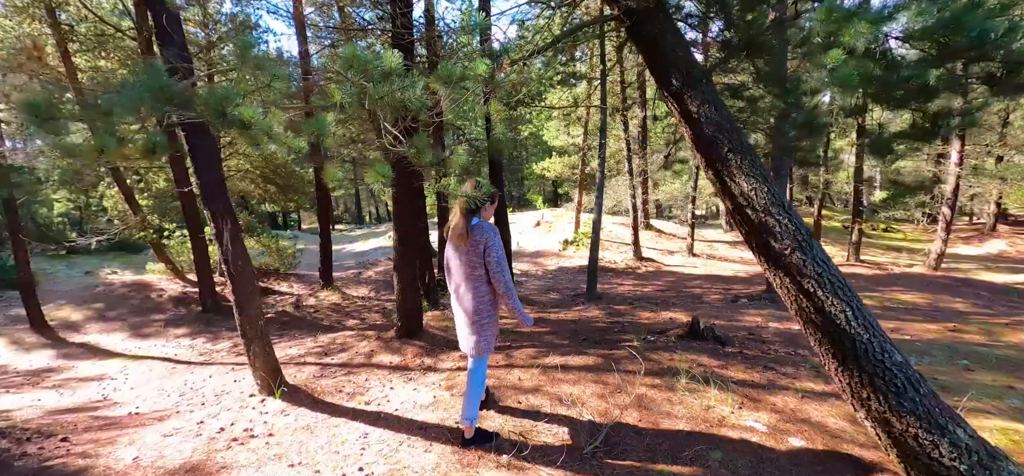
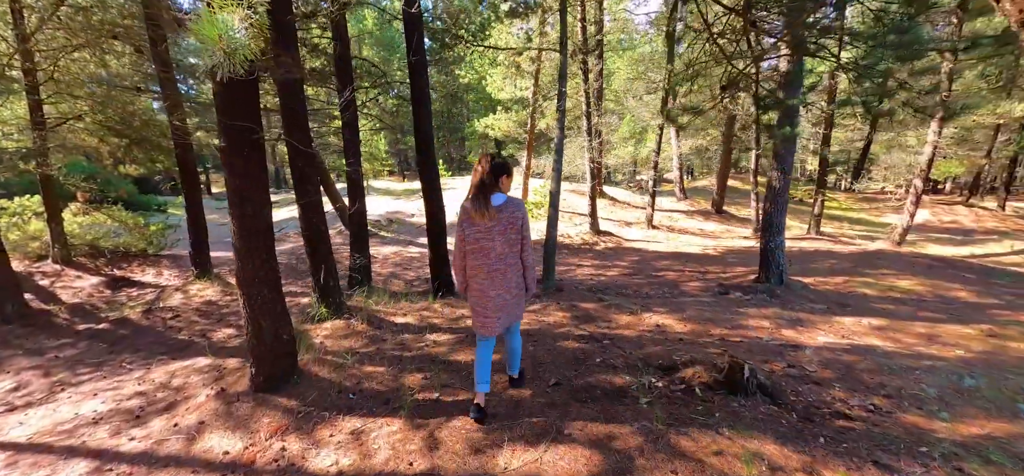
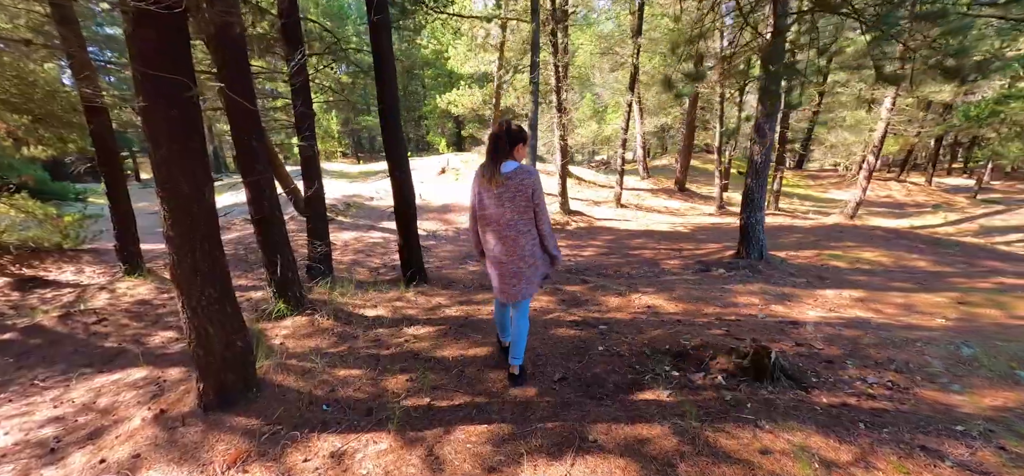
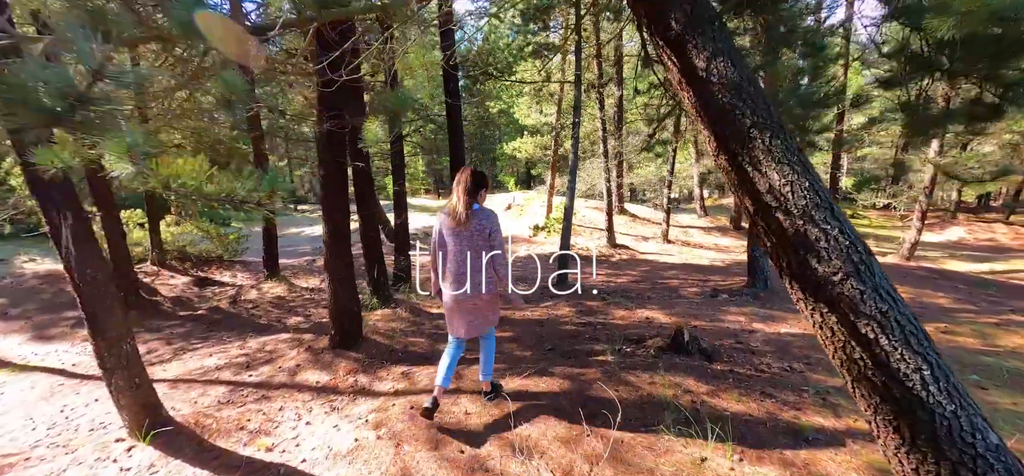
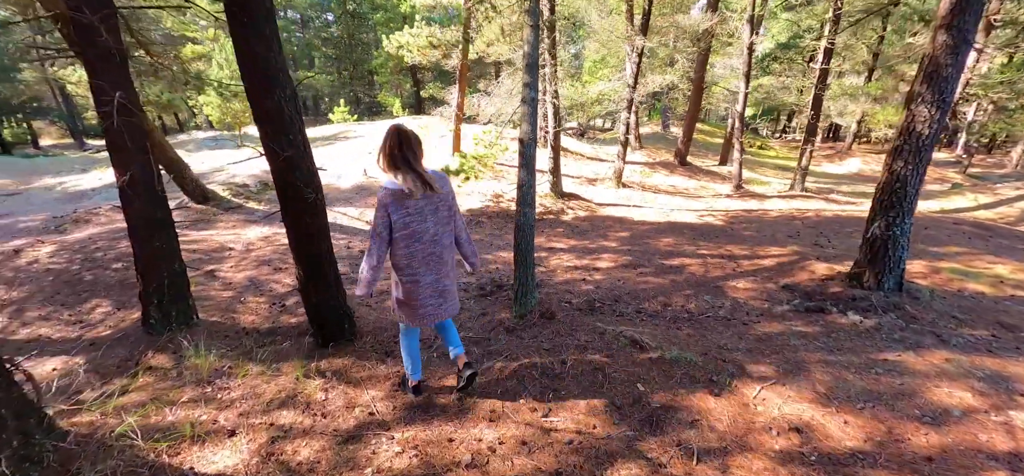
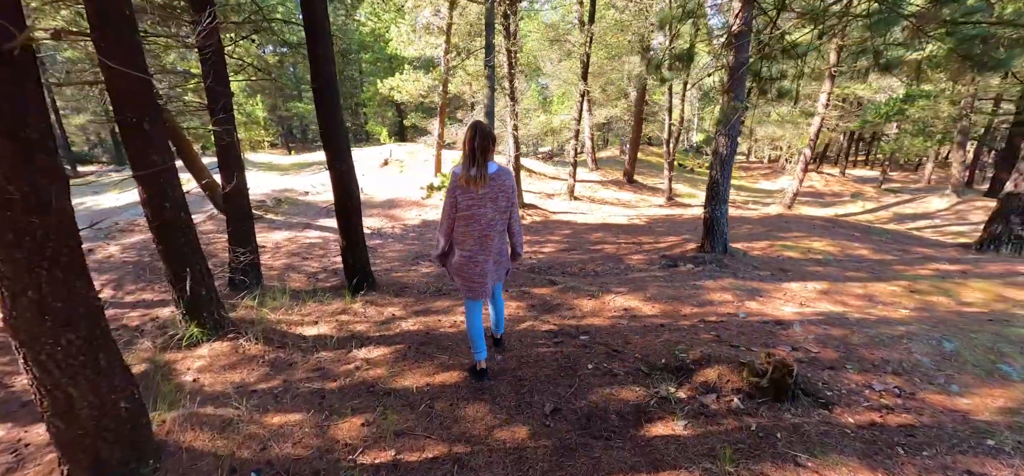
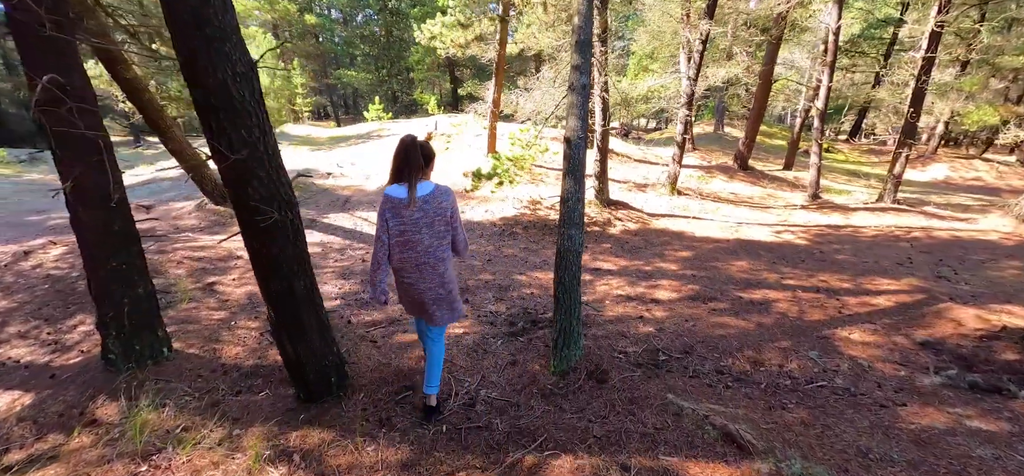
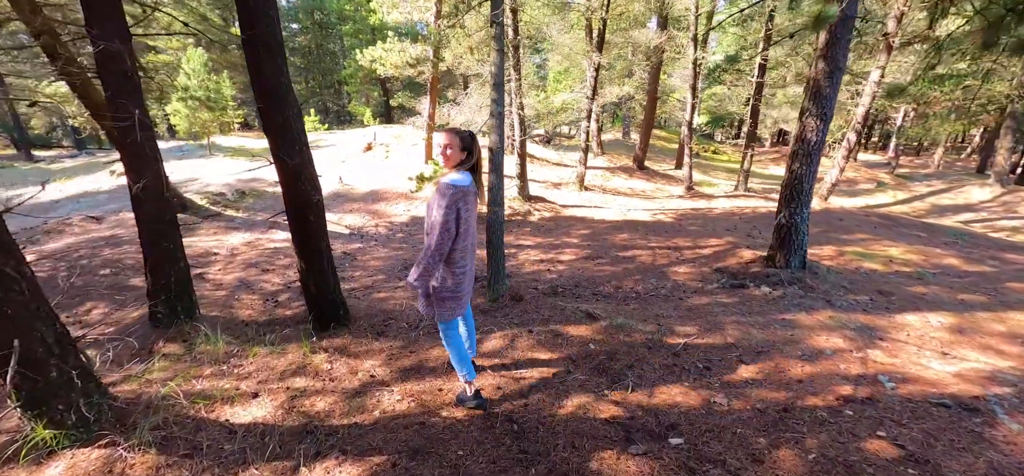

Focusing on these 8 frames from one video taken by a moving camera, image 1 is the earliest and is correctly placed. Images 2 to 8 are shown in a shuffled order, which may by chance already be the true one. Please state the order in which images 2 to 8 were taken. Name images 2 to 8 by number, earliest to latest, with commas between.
4, 2, 3, 6, 8, 5, 7
